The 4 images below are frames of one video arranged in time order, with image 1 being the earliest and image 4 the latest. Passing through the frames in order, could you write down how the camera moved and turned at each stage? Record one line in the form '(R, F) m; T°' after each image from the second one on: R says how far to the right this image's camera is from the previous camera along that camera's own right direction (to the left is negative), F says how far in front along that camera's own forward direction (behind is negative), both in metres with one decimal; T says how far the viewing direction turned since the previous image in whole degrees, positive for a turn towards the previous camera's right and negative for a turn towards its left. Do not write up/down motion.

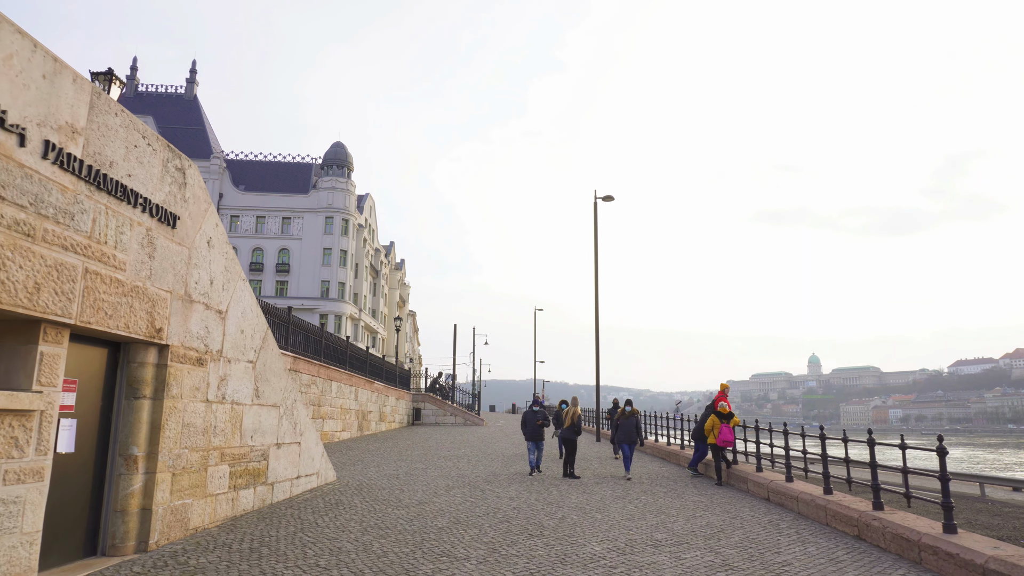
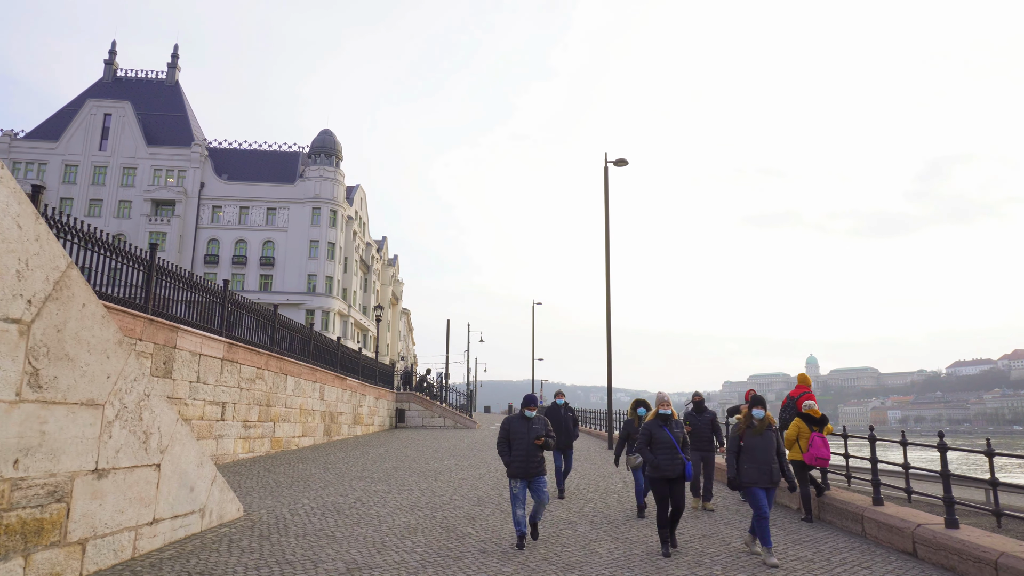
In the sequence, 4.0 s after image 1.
(0.0, +3.6) m; 0°
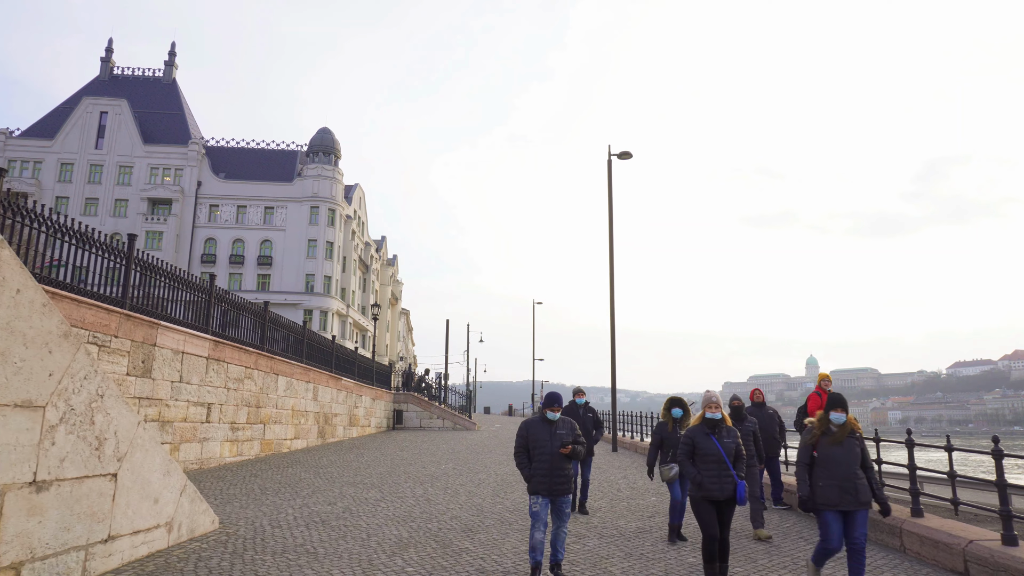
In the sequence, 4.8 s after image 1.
(0.0, +0.7) m; 0°
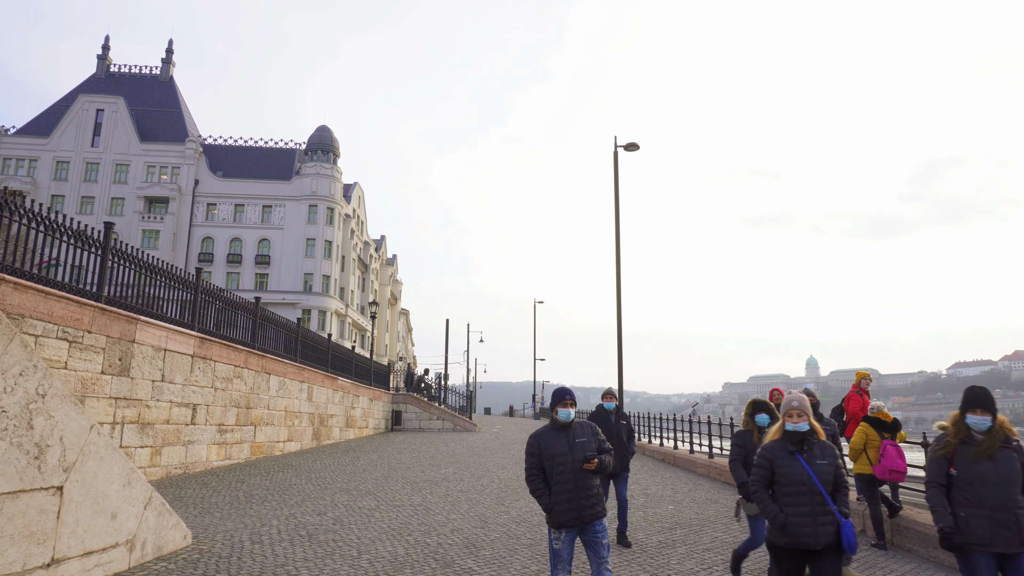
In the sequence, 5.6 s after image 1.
(-0.1, +0.7) m; 0°
